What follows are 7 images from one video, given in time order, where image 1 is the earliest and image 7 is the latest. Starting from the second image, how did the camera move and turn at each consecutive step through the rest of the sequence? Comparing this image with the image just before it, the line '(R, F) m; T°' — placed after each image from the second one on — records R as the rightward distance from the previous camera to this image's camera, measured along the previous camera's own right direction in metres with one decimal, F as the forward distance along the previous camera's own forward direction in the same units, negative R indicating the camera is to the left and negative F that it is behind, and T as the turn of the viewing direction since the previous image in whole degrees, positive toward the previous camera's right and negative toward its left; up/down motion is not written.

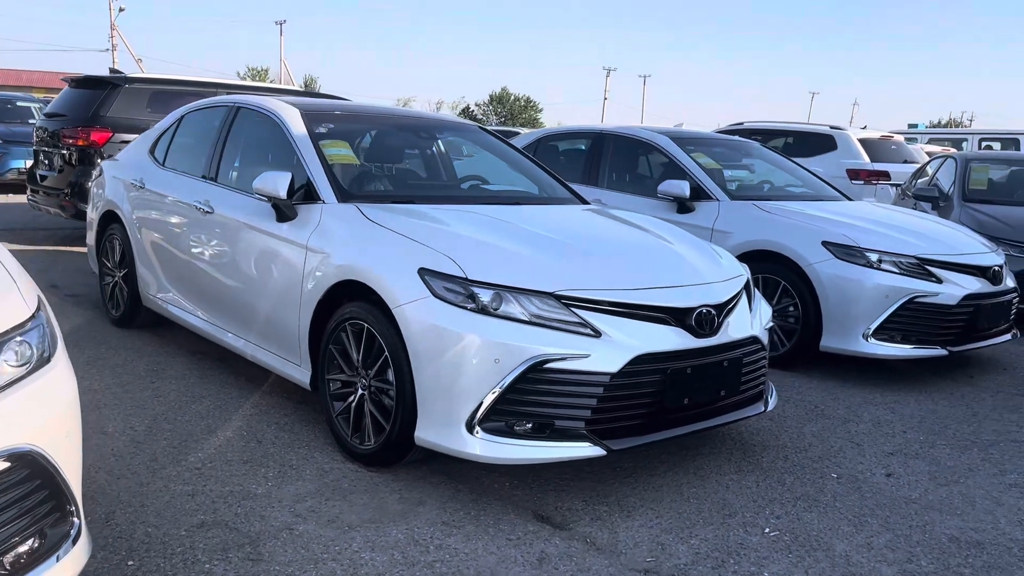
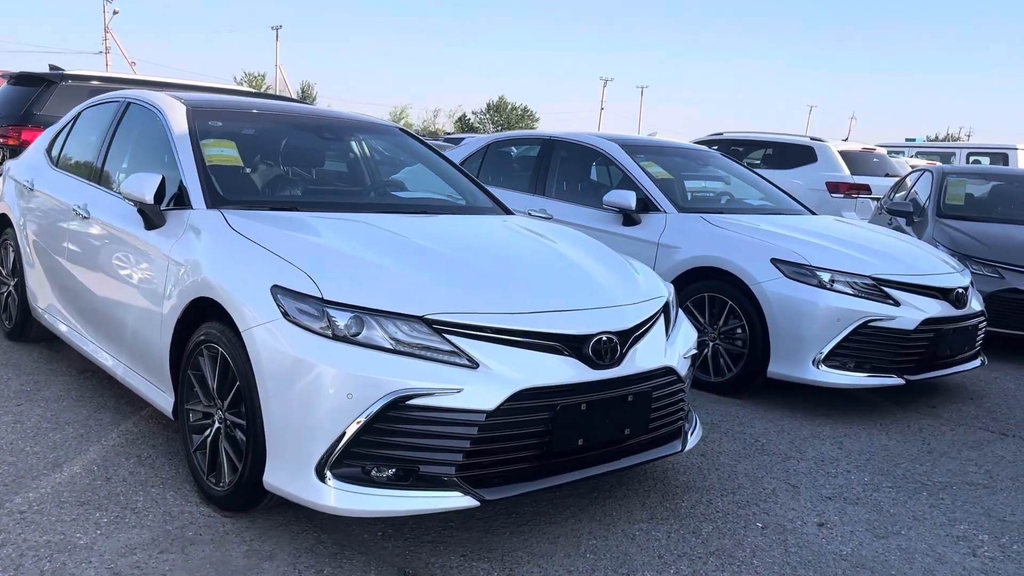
(+0.4, +0.4) m; 0°
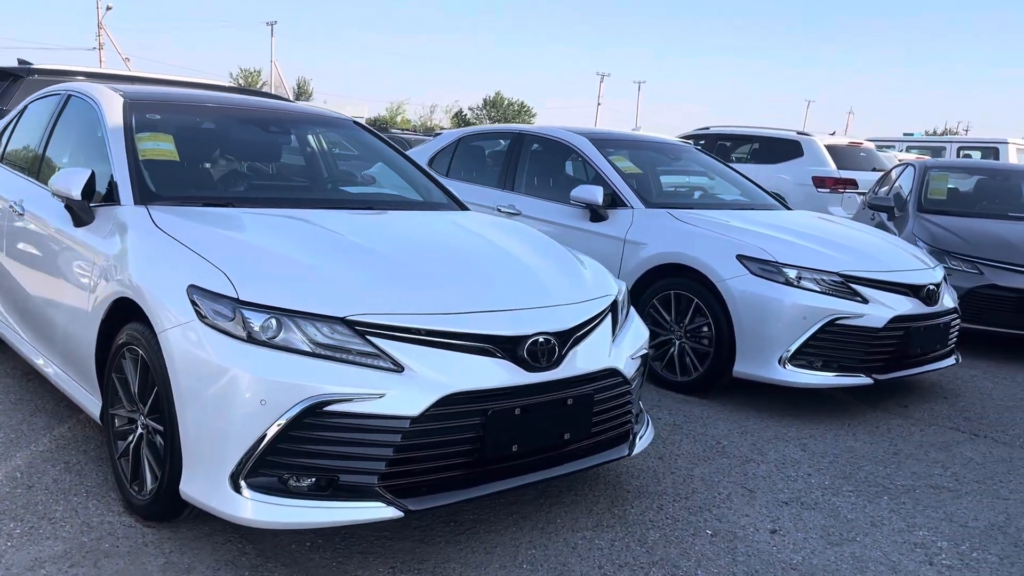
(+0.2, +0.1) m; 0°
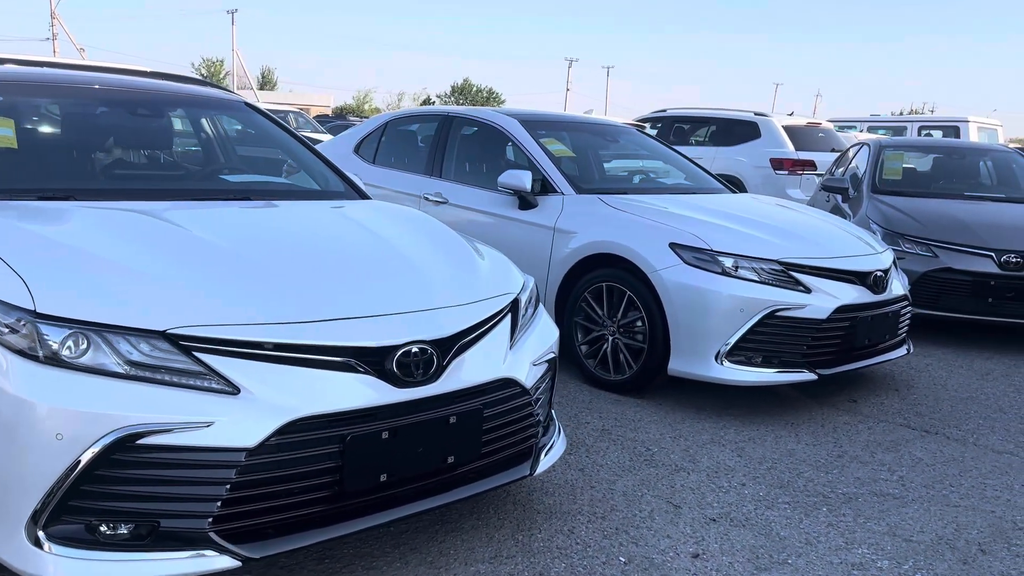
(+0.3, +0.4) m; +2°
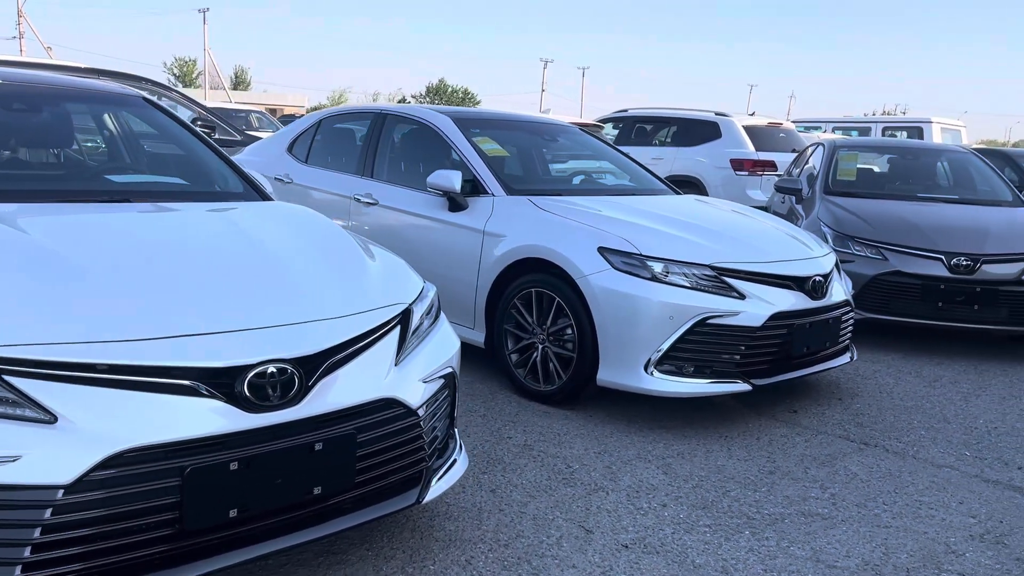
(+0.3, +0.2) m; +1°
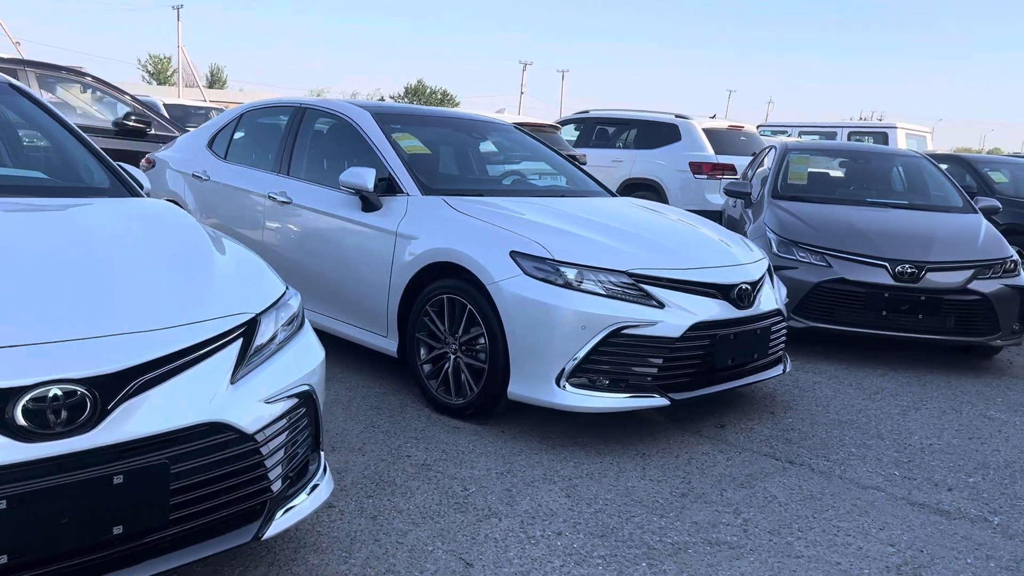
(+0.3, +0.3) m; +1°
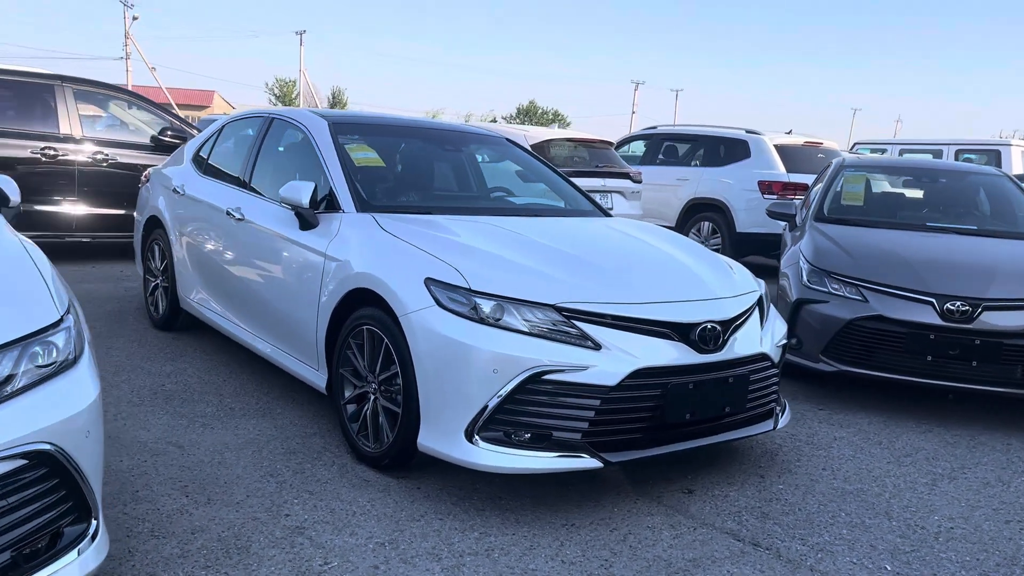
(+0.7, +0.6) m; -7°
